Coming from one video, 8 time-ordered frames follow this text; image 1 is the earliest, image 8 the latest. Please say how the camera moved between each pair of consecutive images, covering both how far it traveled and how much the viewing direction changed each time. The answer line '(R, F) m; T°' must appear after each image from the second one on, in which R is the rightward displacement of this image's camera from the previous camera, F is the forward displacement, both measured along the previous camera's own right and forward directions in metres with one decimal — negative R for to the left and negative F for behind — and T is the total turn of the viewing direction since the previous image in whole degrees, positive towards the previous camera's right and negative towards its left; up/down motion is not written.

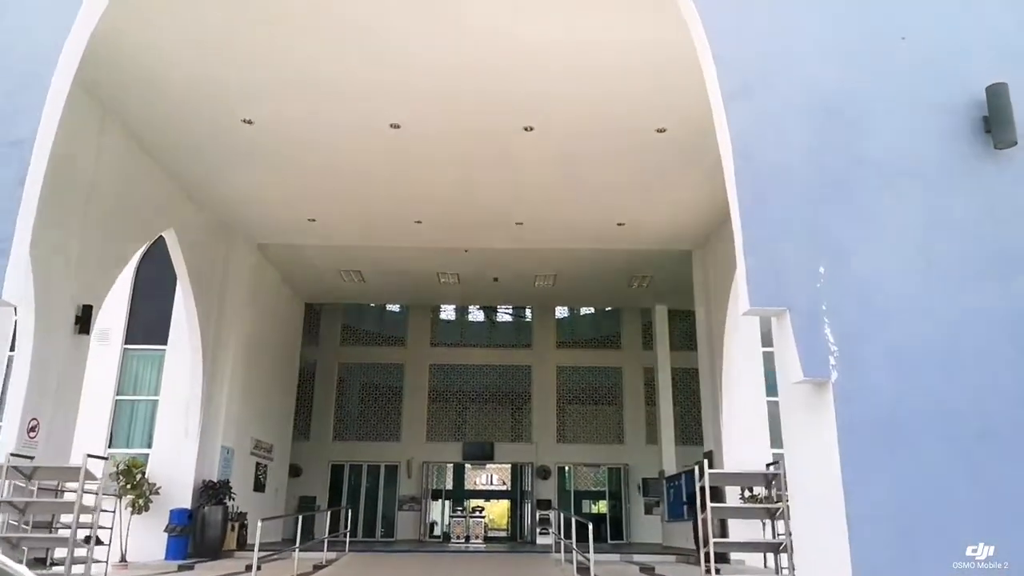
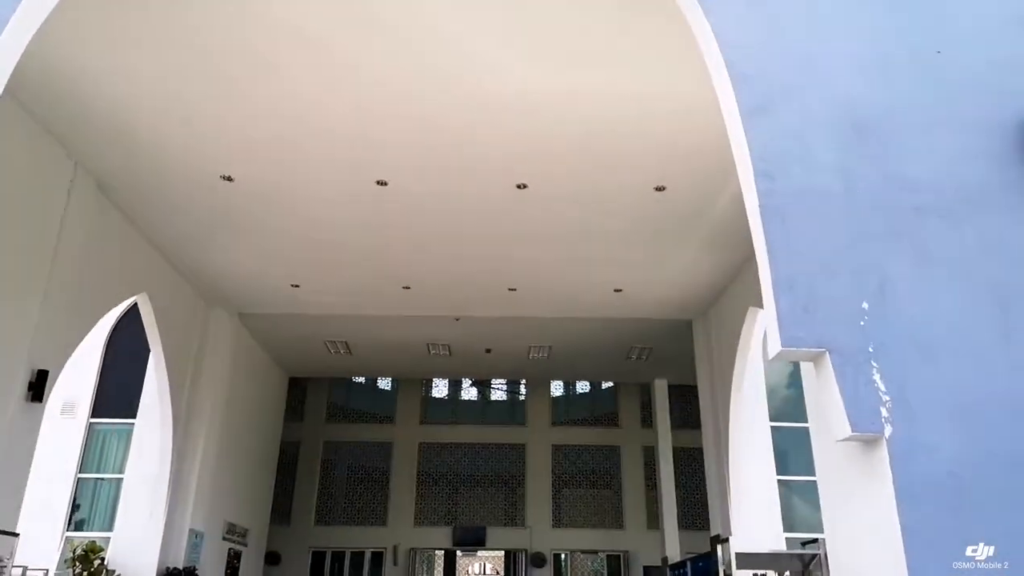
(0.0, +0.5) m; 0°
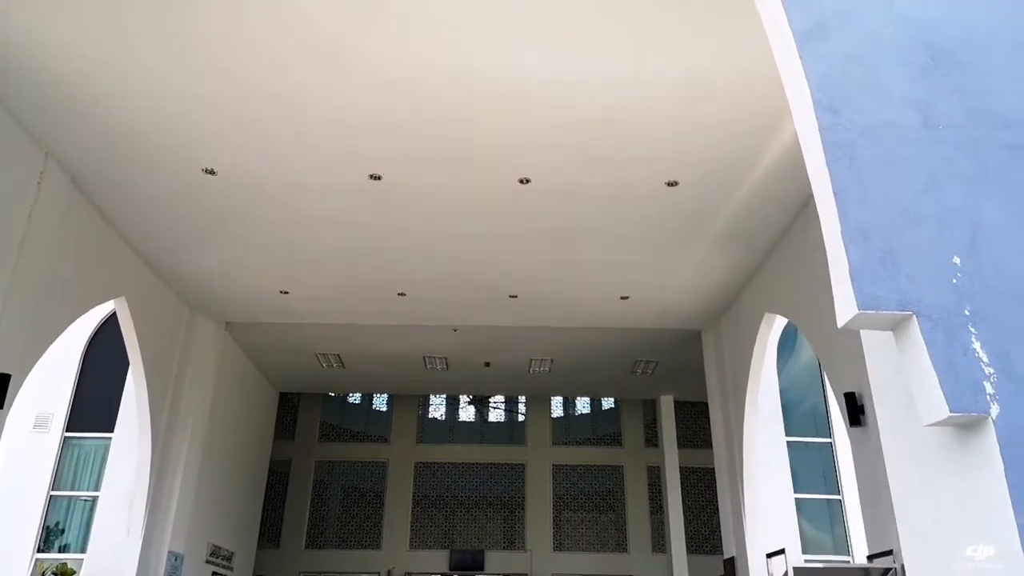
(0.0, +0.5) m; 0°
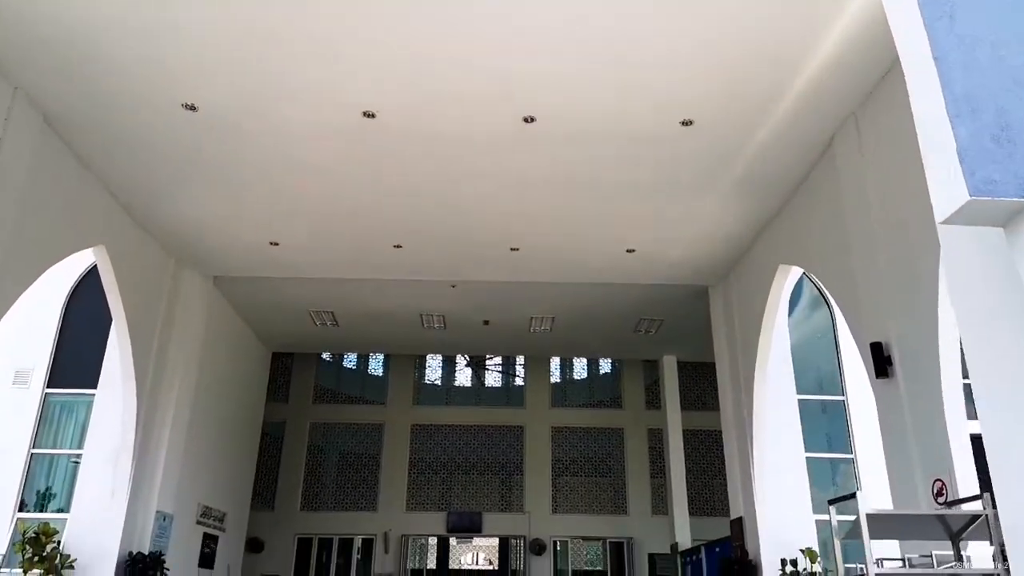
(-0.1, +0.4) m; 0°
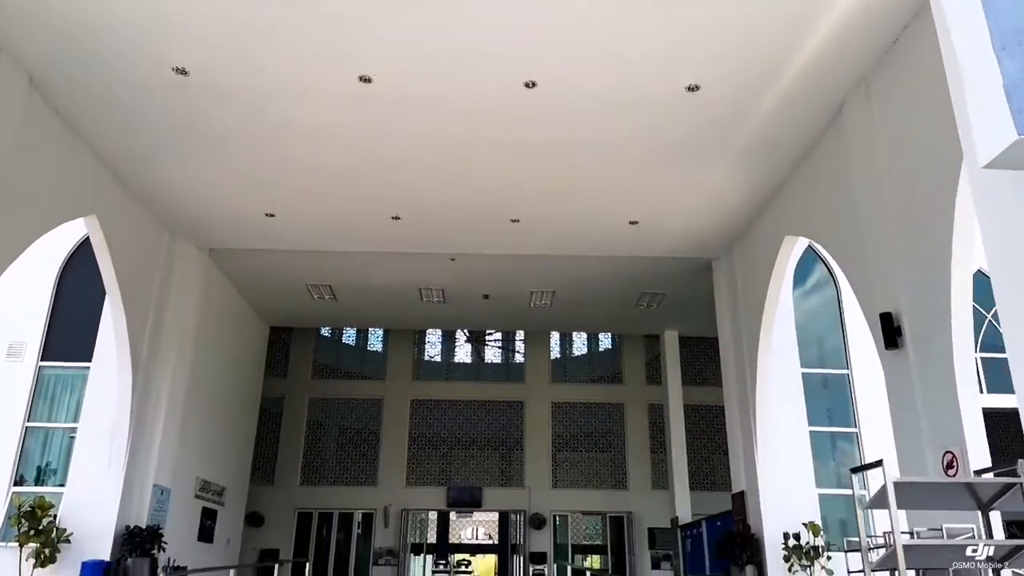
(0.0, +0.1) m; 0°
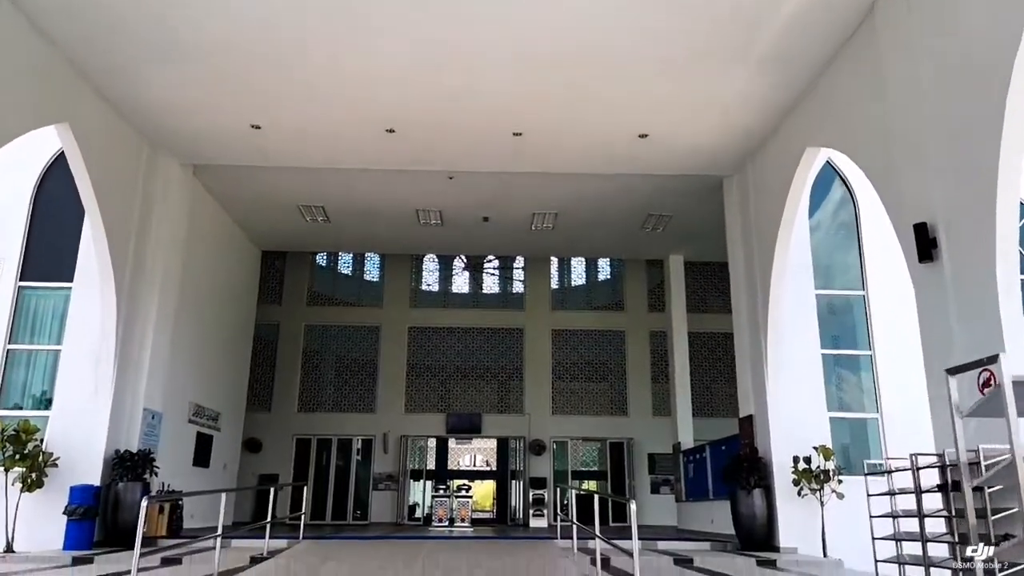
(-0.1, +0.4) m; 0°
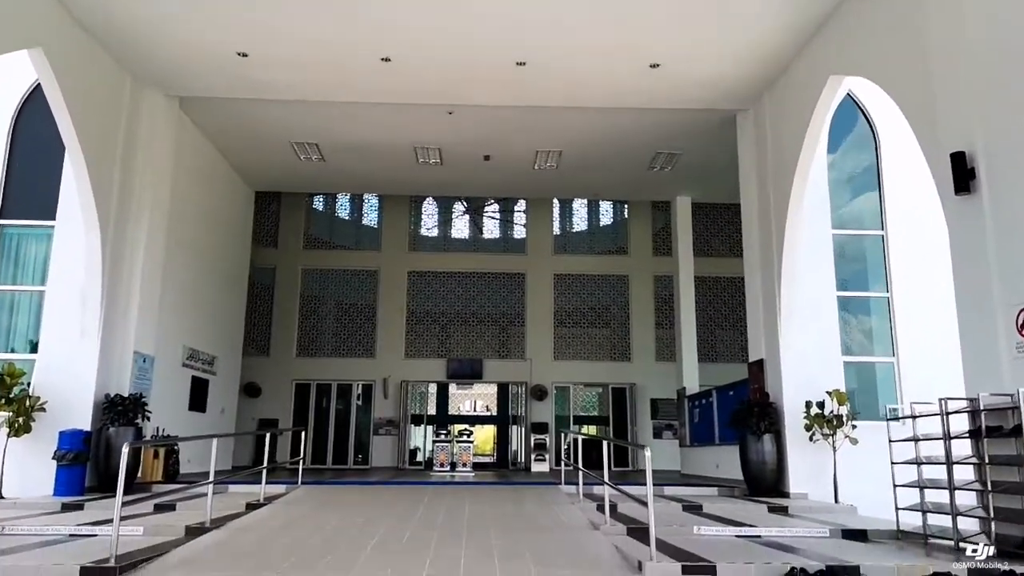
(0.0, +0.3) m; 0°
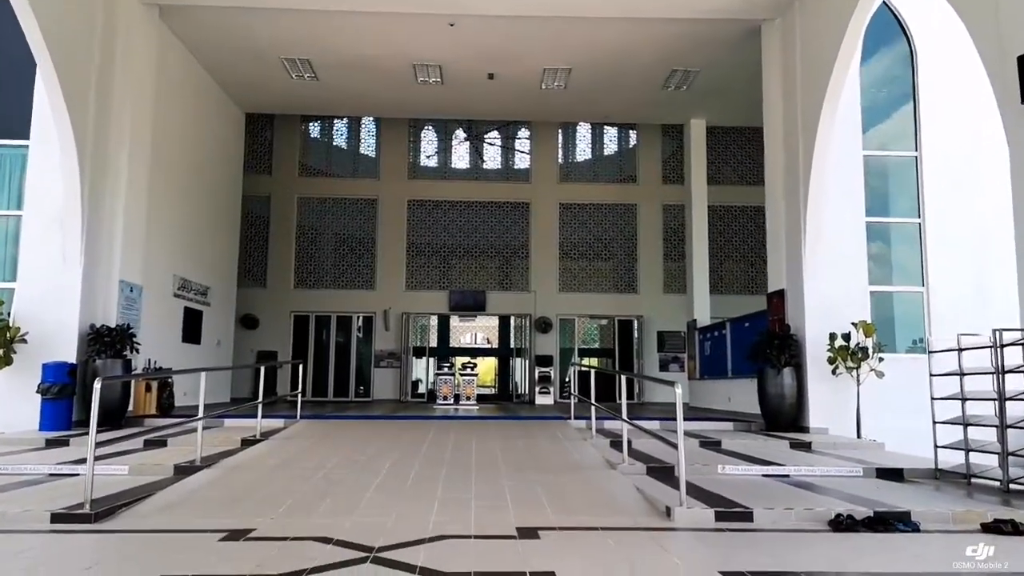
(-0.1, +0.4) m; 0°
